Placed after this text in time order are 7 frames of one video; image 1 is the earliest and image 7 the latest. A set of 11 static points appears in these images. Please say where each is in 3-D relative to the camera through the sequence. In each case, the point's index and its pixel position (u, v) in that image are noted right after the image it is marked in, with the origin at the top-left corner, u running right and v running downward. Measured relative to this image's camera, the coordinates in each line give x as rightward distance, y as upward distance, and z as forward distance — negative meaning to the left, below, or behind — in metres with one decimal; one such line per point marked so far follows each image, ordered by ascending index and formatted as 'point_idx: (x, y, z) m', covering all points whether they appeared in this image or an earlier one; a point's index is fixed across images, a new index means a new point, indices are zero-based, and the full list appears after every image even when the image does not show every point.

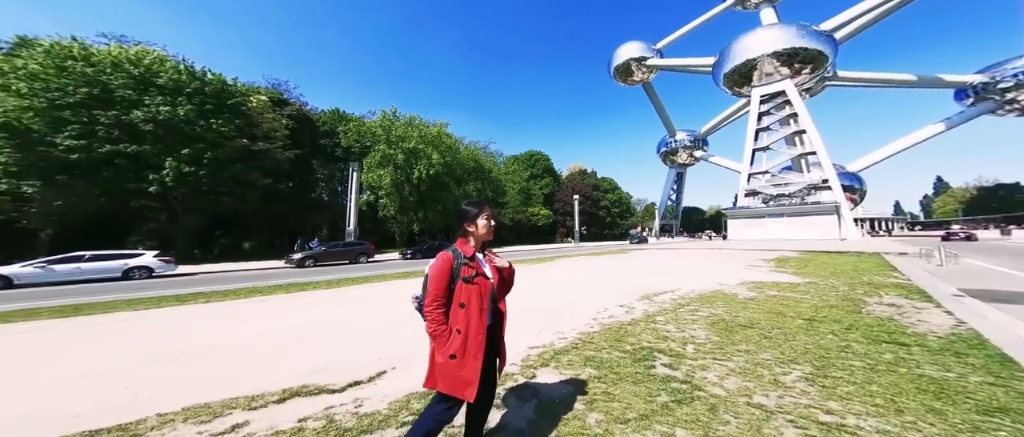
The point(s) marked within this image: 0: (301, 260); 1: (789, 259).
0: (-11.8, -2.3, +18.7) m
1: (+13.9, -2.0, +17.0) m
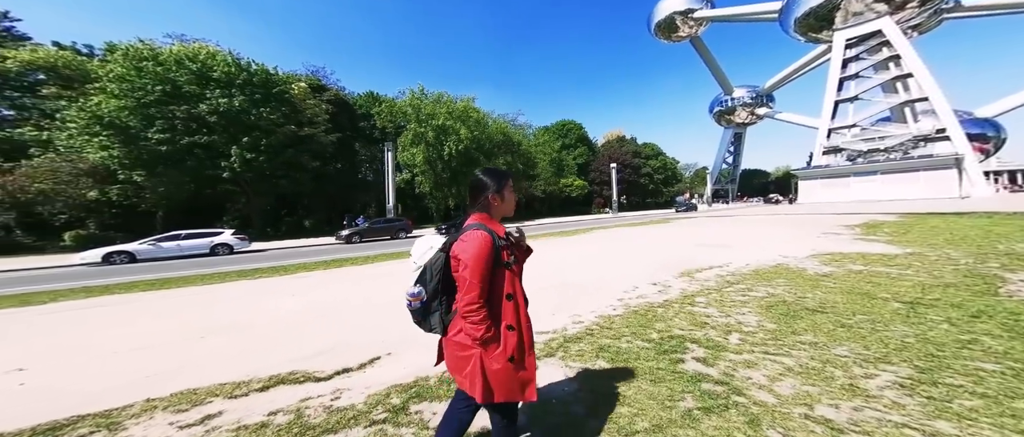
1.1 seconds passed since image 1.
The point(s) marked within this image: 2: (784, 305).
0: (-9.6, -1.0, +19.8) m
1: (+15.7, -0.2, +14.5) m
2: (+3.6, -1.2, +4.5) m
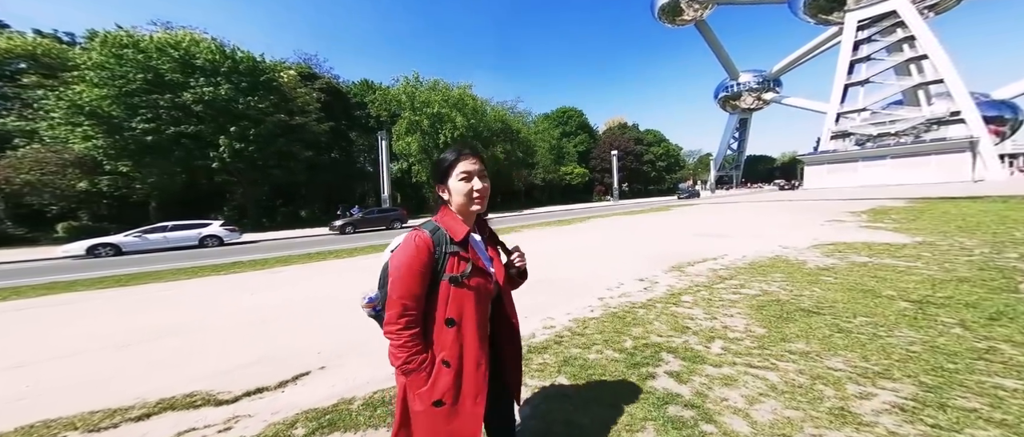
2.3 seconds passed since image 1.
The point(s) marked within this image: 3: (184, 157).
0: (-9.9, -0.5, +19.4) m
1: (+15.3, +0.3, +13.8) m
2: (+3.2, -1.0, +4.1) m
3: (-19.3, +3.6, +20.0) m
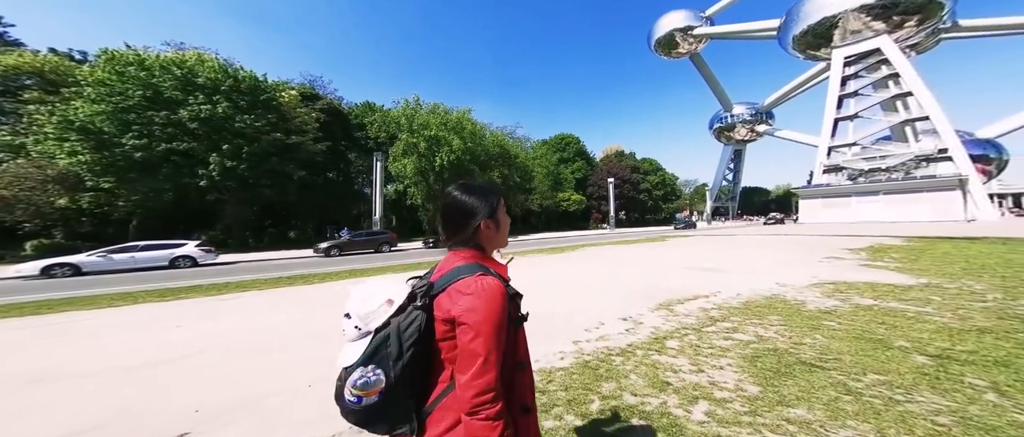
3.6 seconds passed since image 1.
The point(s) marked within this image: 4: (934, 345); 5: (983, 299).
0: (-10.4, -1.7, +18.9) m
1: (+14.9, -1.2, +13.4) m
2: (+2.7, -1.4, +3.5) m
3: (-19.7, +2.6, +19.7) m
4: (+4.8, -1.4, +3.9) m
5: (+8.4, -1.4, +6.1) m
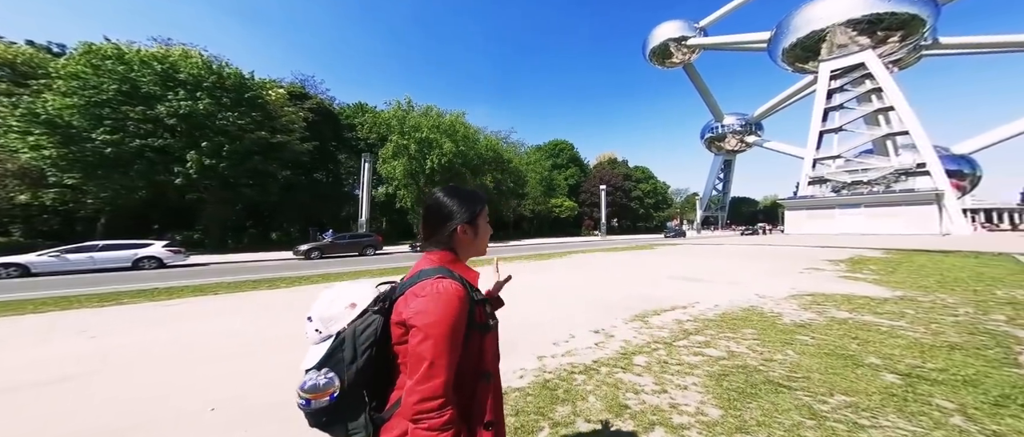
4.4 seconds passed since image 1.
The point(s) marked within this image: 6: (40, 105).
0: (-11.1, -1.8, +18.5) m
1: (+14.2, -1.6, +13.6) m
2: (+2.3, -1.6, +3.4) m
3: (-20.4, +2.7, +19.1) m
4: (+4.4, -1.6, +3.8) m
5: (+7.9, -1.7, +6.1) m
6: (-24.9, +6.0, +18.0) m
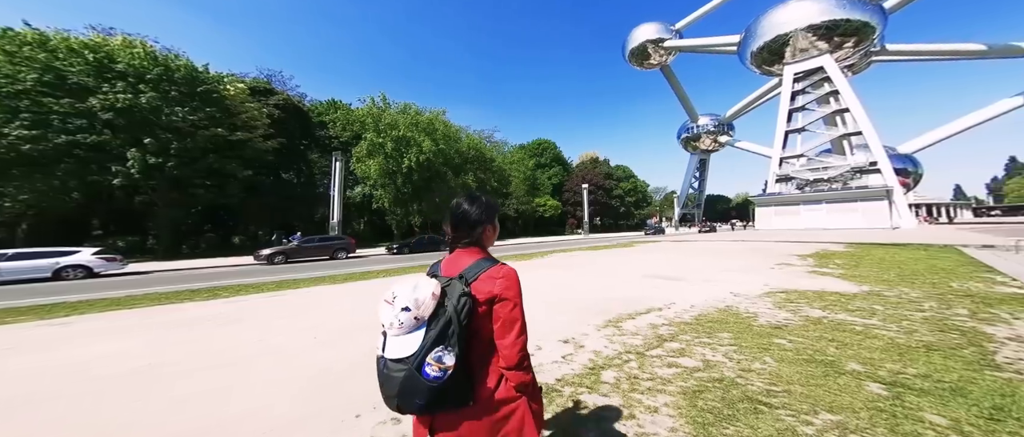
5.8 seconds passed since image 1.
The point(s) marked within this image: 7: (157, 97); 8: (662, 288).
0: (-12.4, -1.9, +17.4) m
1: (+13.2, -1.5, +13.8) m
2: (+1.9, -1.6, +3.1) m
3: (-21.7, +2.5, +17.5) m
4: (+3.9, -1.6, +3.6) m
5: (+7.4, -1.6, +6.0) m
6: (-26.2, +5.8, +16.2) m
7: (-19.5, +6.7, +18.7) m
8: (+3.9, -1.8, +8.7) m
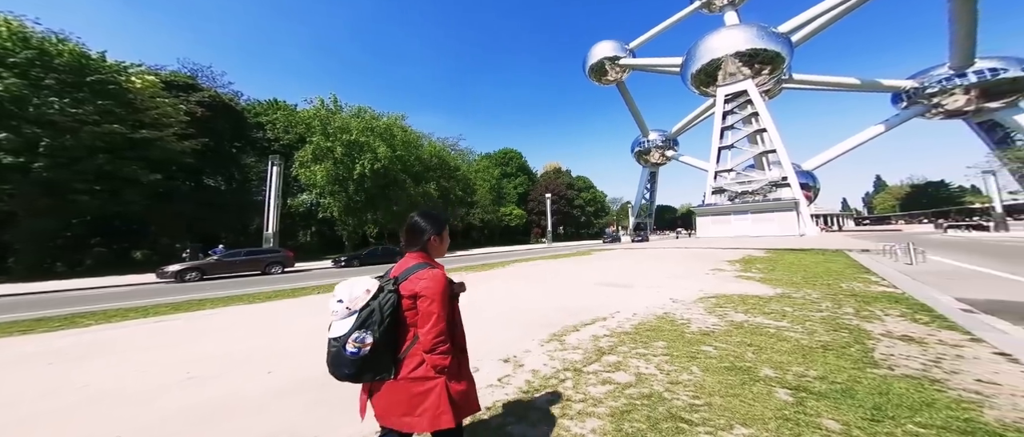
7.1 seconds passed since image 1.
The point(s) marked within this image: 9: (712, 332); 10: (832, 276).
0: (-14.7, -2.4, +15.5) m
1: (+11.1, -1.9, +15.2) m
2: (+1.2, -1.7, +3.1) m
3: (-24.0, +1.9, +14.5) m
4: (+3.2, -1.8, +3.9) m
5: (+6.3, -1.8, +6.8) m
6: (-28.3, +5.2, +12.7) m
7: (-22.0, +6.1, +16.1) m
8: (+2.5, -2.1, +8.9) m
9: (+3.2, -1.9, +5.5) m
10: (+9.9, -1.8, +10.4) m
